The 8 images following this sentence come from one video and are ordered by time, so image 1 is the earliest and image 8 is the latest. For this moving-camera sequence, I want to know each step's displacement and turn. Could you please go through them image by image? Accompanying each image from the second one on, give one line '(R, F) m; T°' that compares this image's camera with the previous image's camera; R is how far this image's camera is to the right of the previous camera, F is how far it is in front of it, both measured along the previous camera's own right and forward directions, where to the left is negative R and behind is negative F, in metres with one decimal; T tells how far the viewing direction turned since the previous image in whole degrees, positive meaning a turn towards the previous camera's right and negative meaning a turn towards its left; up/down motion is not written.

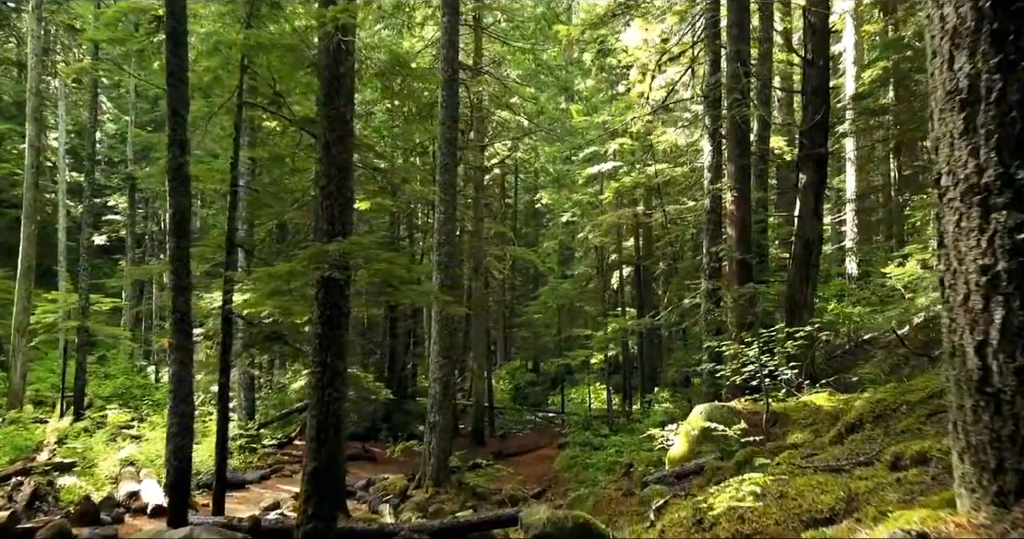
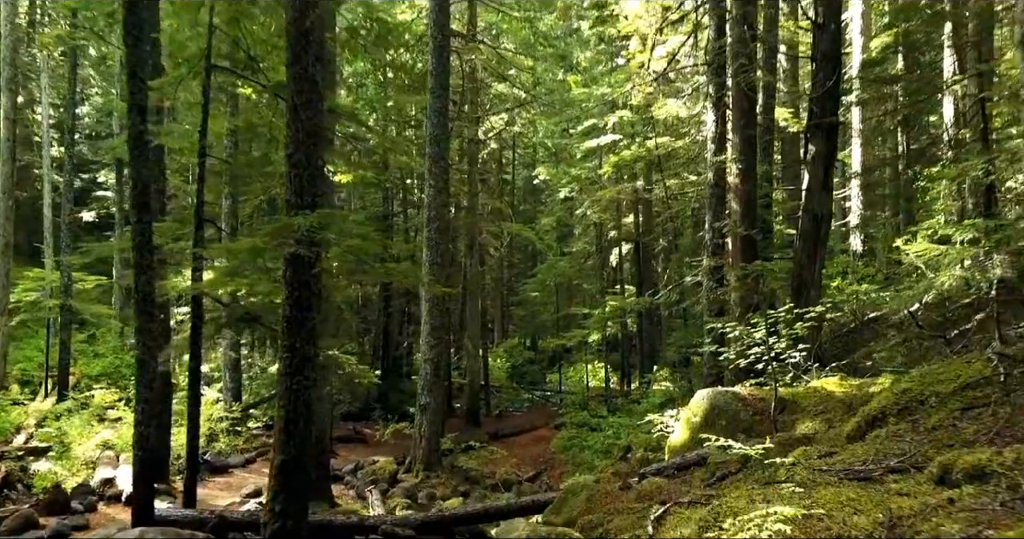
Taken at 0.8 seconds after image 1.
(+0.1, +0.6) m; 0°
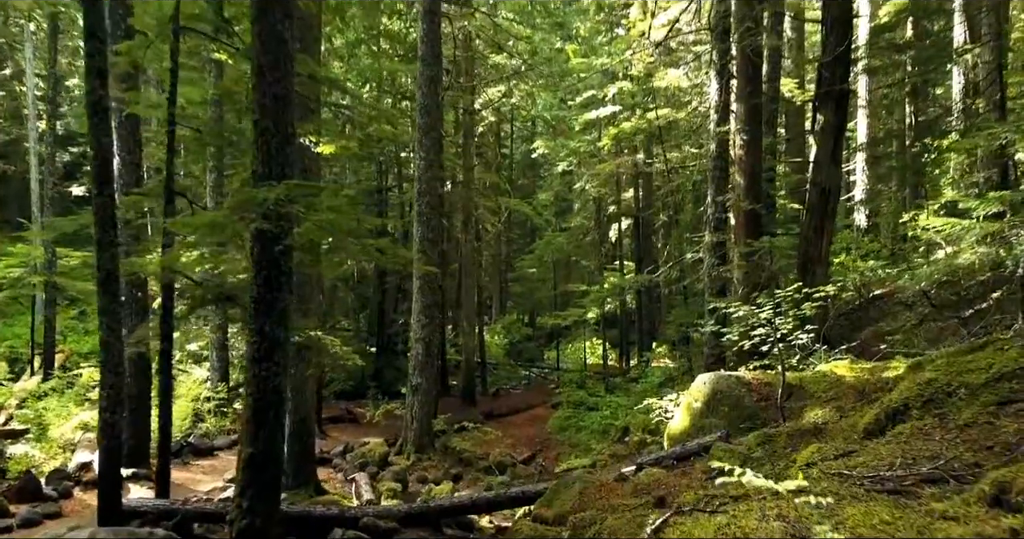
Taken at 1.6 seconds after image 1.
(+0.1, +0.5) m; 0°
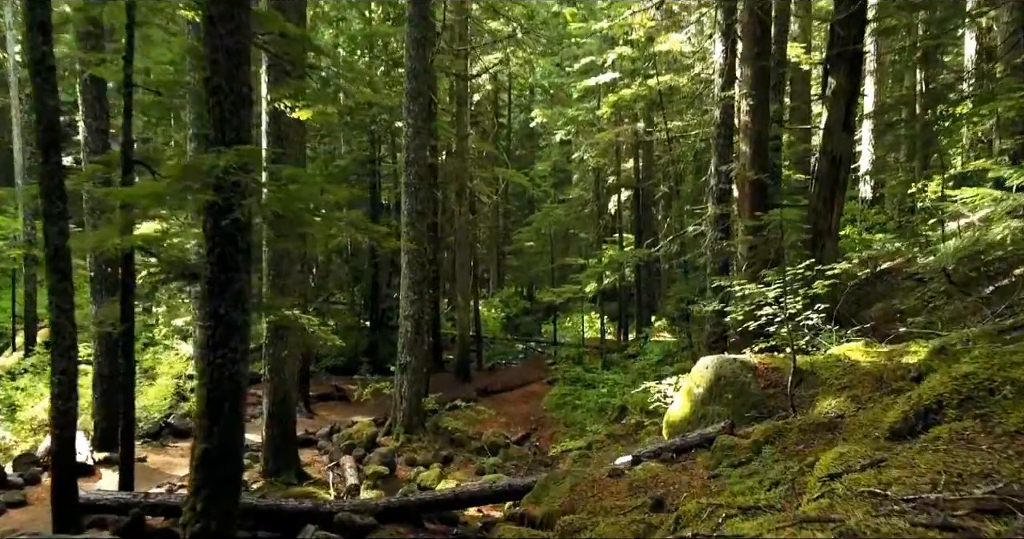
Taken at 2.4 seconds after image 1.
(+0.1, +0.6) m; 0°
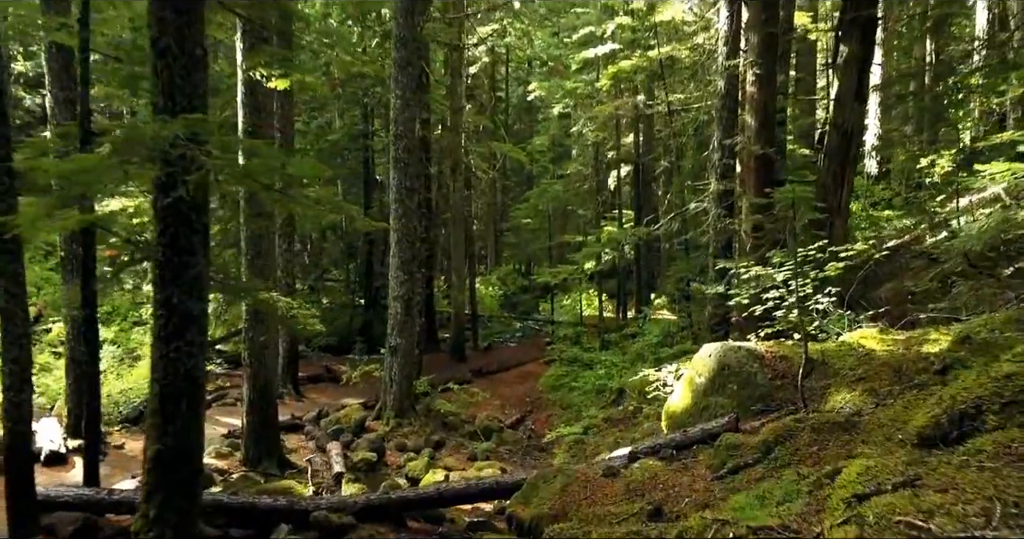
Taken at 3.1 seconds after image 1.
(+0.1, +0.5) m; 0°
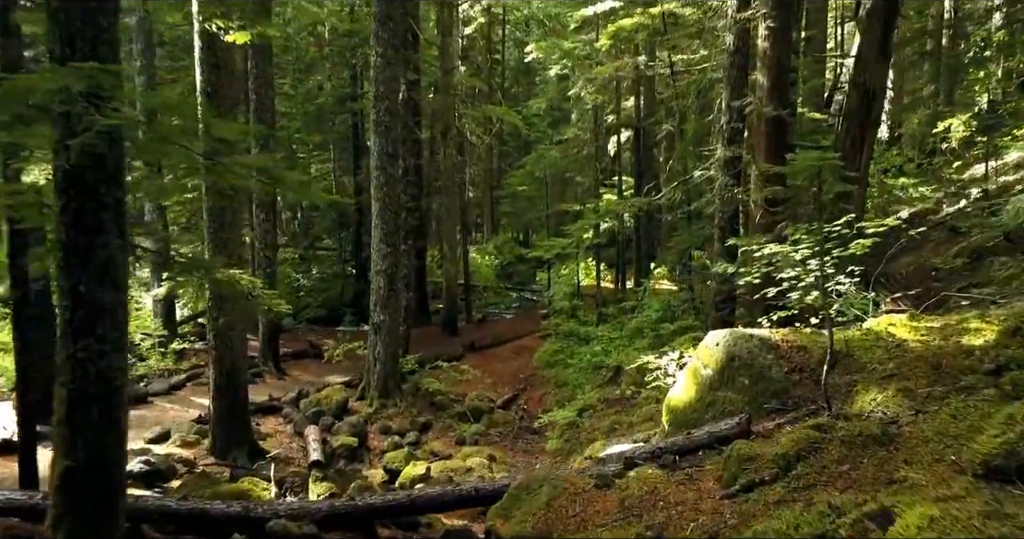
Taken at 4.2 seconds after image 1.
(+0.1, +0.8) m; 0°
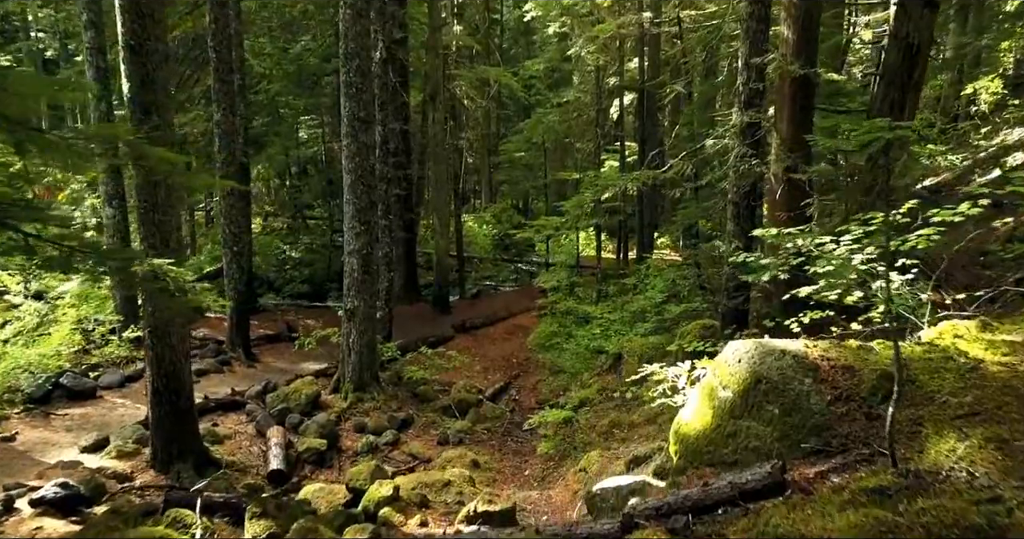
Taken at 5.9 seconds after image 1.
(+0.2, +1.2) m; 0°
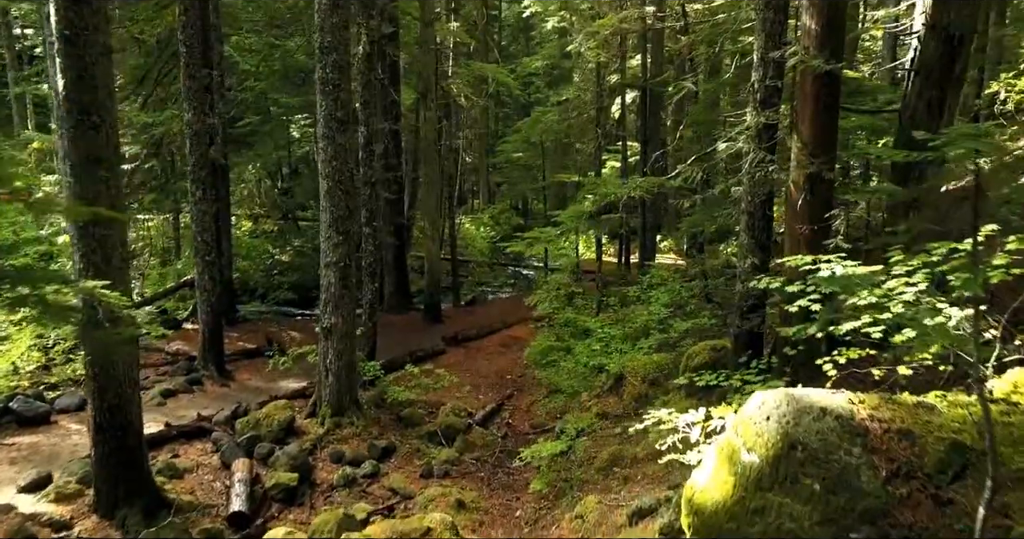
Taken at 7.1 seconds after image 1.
(+0.1, +0.9) m; 0°
